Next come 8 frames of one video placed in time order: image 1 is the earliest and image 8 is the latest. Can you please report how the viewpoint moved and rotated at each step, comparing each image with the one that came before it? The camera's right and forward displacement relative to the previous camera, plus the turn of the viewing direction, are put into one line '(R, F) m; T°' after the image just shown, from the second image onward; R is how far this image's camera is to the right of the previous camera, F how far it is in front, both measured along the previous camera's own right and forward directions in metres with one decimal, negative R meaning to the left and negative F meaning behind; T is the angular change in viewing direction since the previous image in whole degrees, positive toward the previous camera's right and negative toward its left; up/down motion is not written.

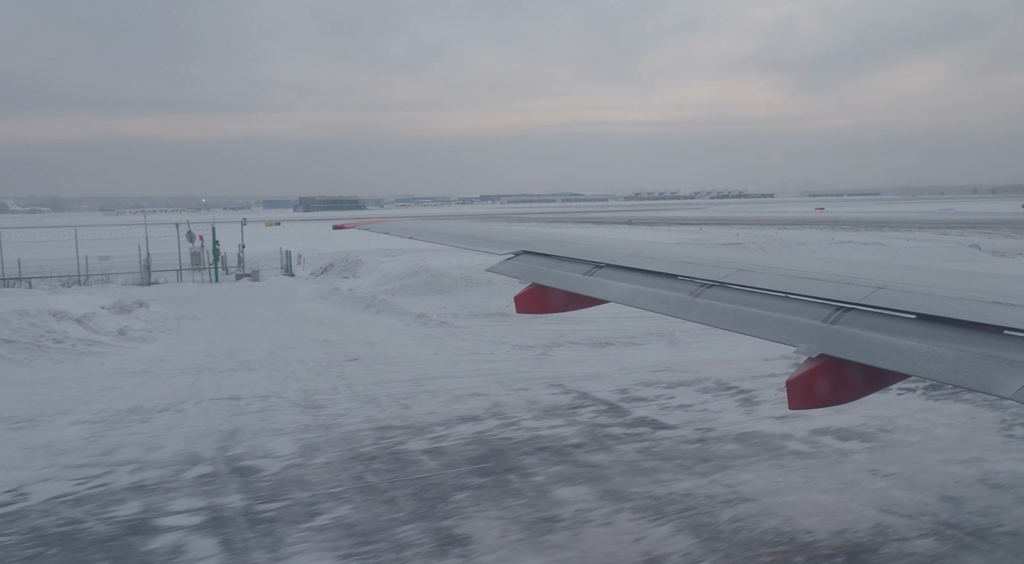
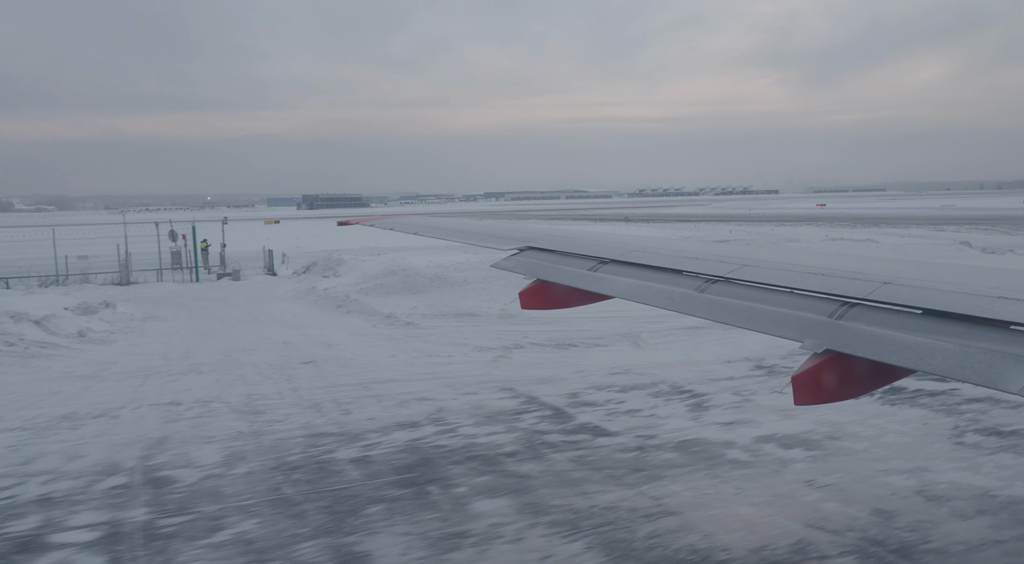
(+0.6, +0.2) m; 0°
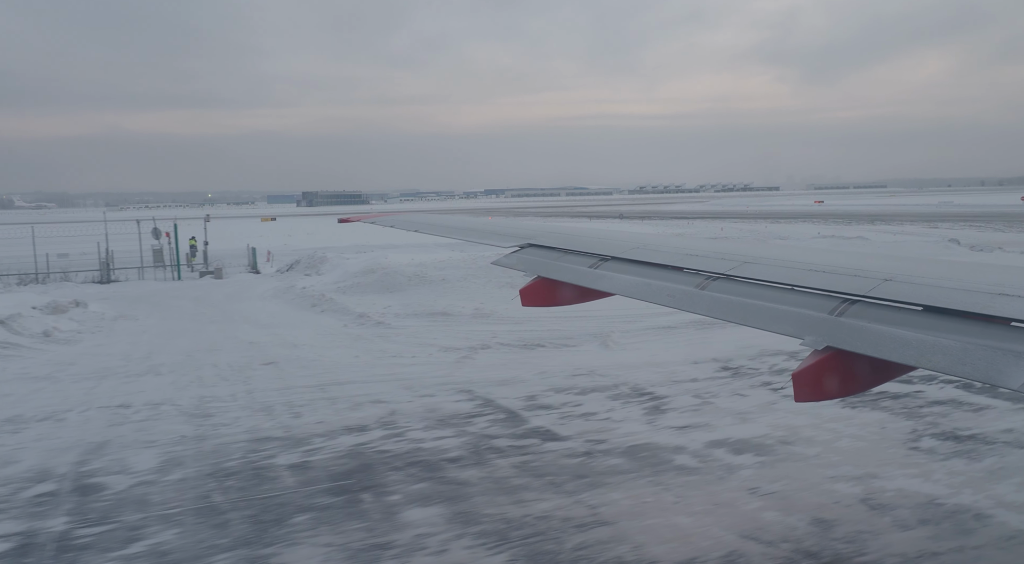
(+0.4, +0.2) m; 0°
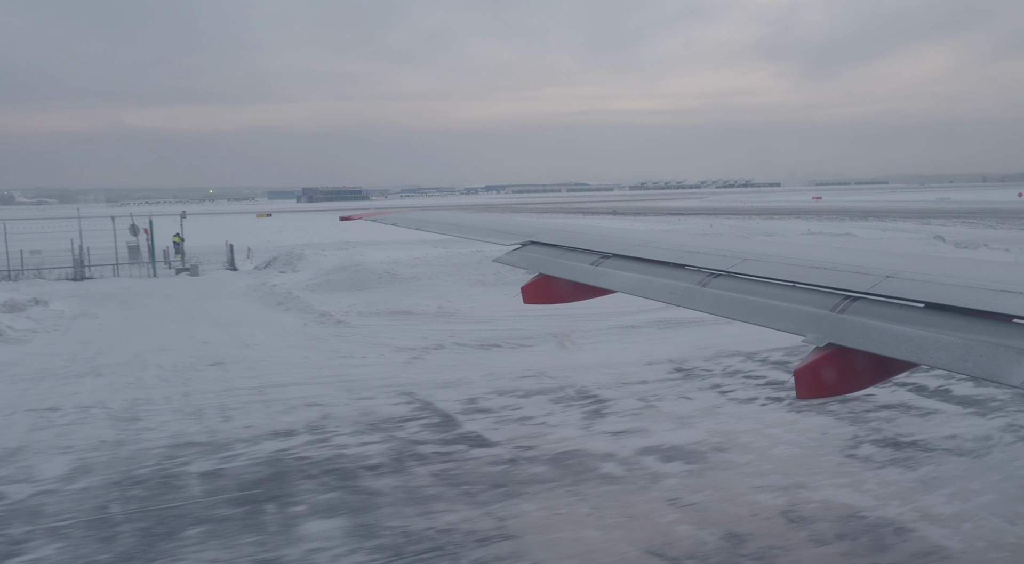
(+0.6, +0.2) m; 0°
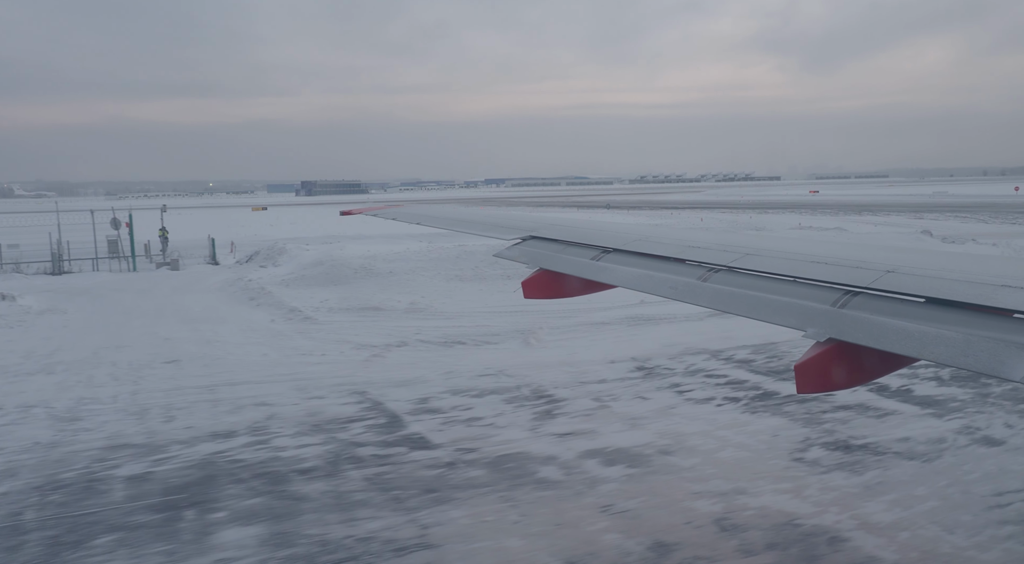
(+0.5, +0.2) m; 0°
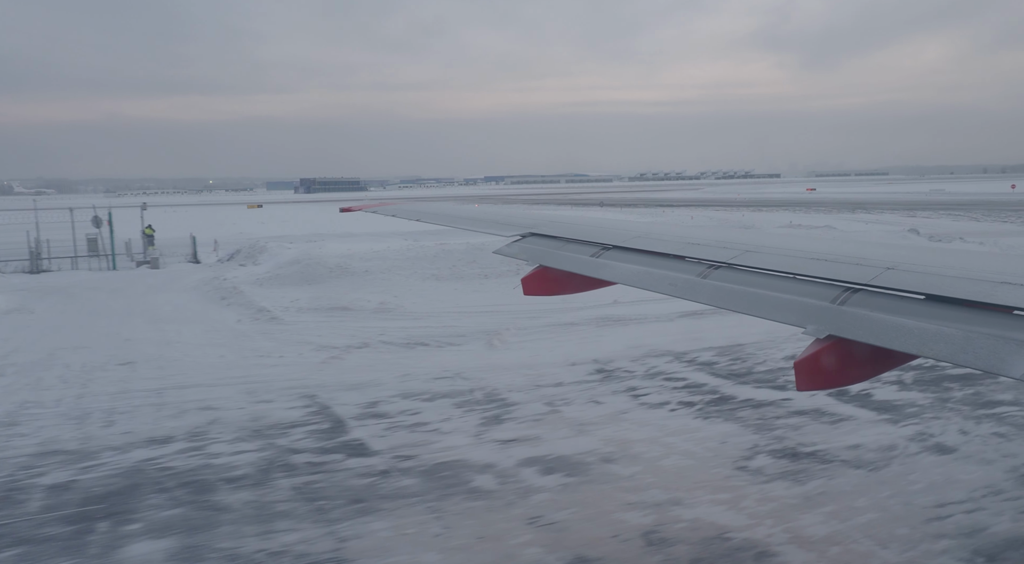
(+0.5, +0.2) m; 0°
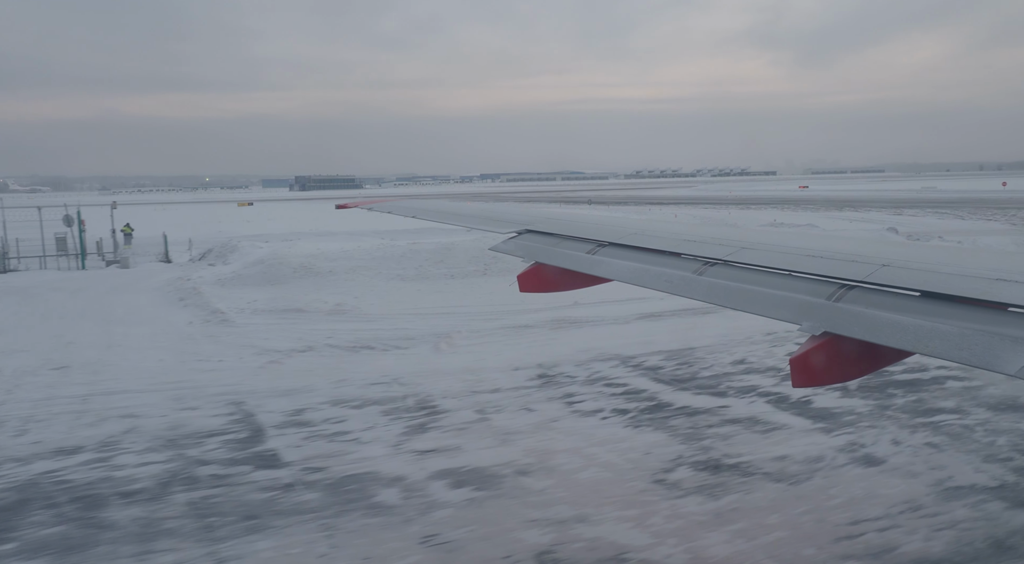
(+0.6, +0.2) m; 0°
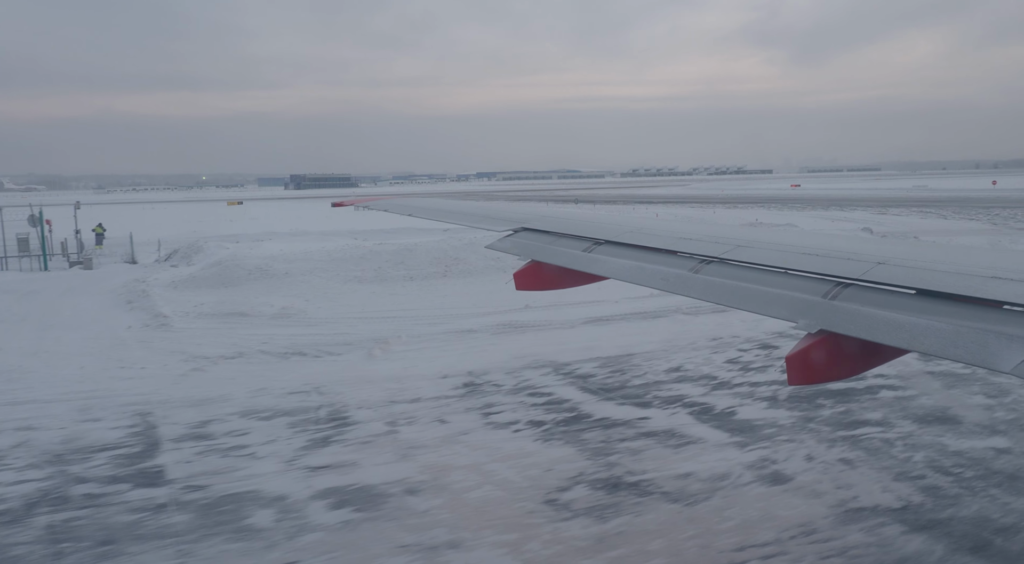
(+0.7, +0.3) m; 0°
